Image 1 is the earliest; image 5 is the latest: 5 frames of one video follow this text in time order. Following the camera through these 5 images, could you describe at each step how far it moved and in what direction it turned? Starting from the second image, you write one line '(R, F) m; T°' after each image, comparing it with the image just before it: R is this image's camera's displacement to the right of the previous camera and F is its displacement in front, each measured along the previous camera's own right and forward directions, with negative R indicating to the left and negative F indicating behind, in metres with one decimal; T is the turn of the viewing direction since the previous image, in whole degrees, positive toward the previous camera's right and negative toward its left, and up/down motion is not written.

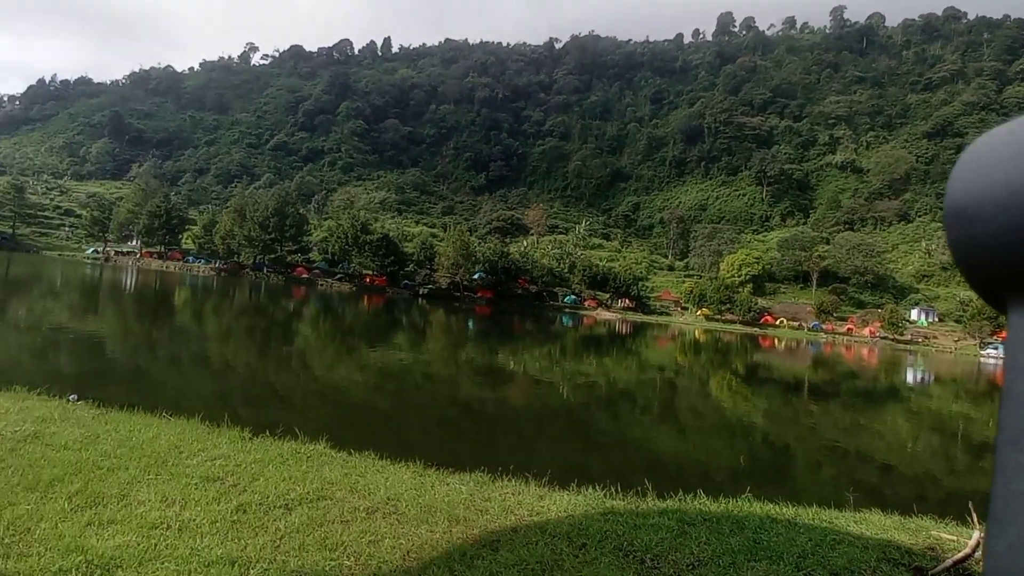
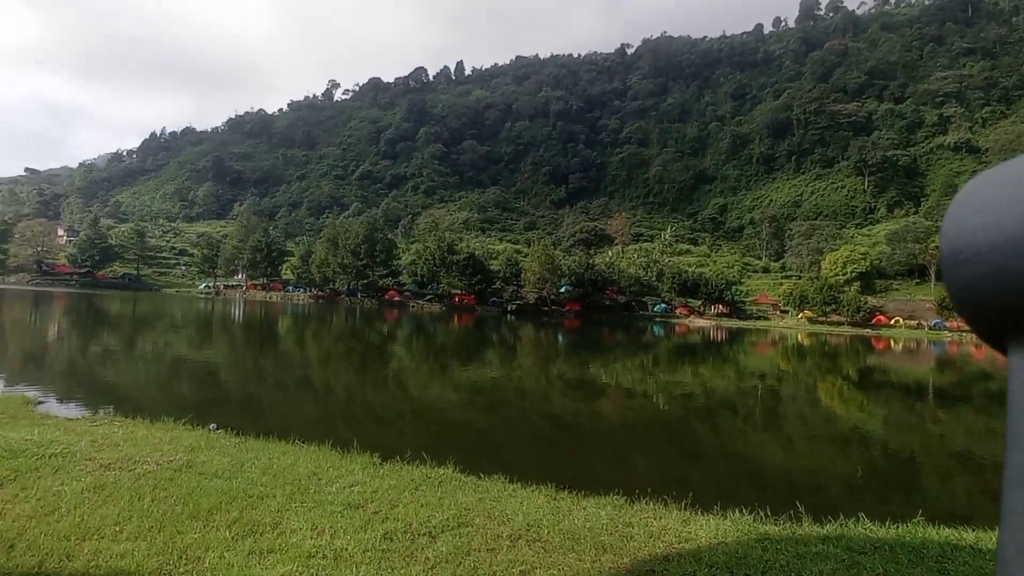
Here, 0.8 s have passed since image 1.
(-0.4, +0.1) m; -7°
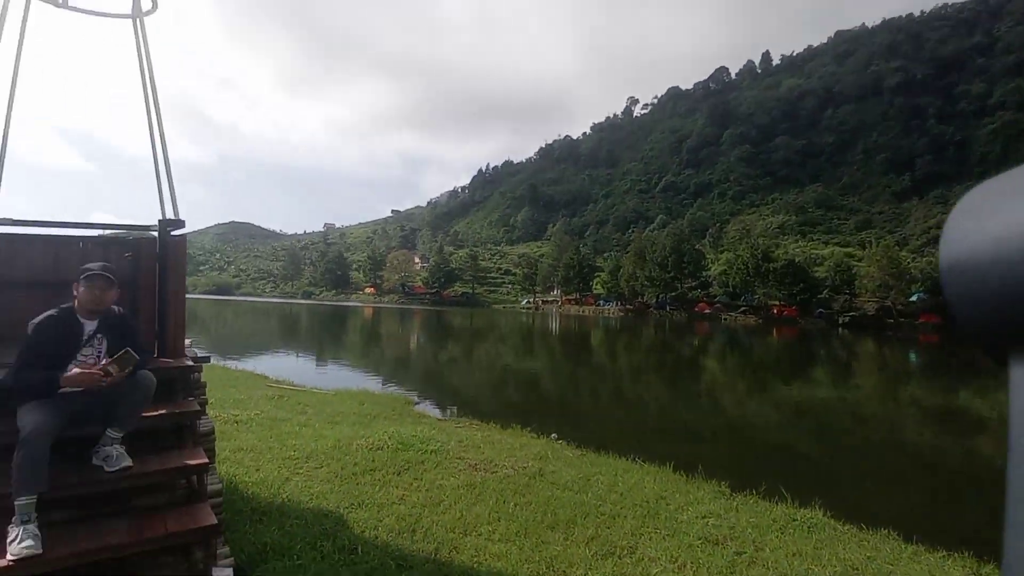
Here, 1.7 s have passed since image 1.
(-0.5, +0.3) m; -28°
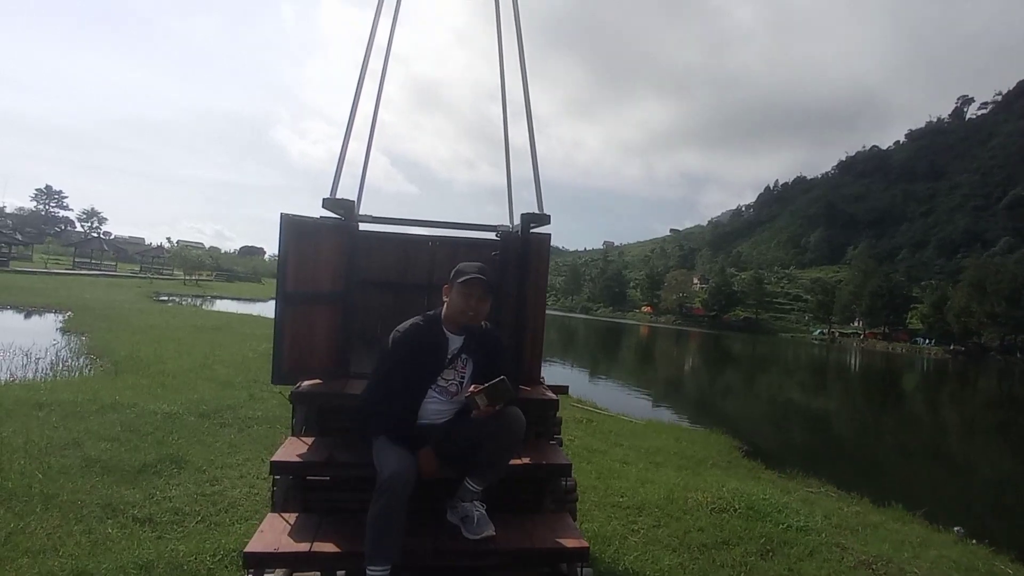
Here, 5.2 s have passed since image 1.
(-1.1, +1.2) m; -25°
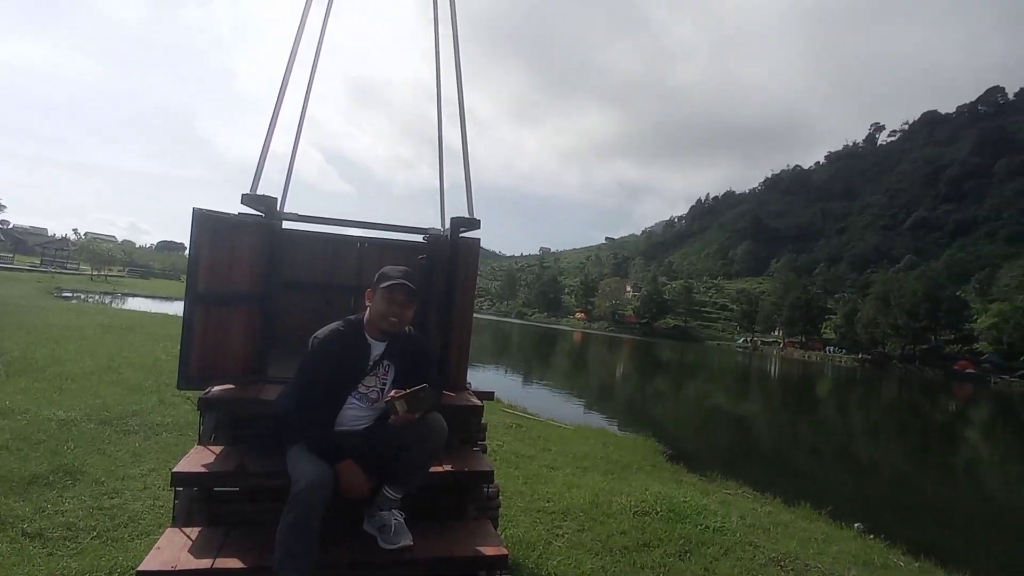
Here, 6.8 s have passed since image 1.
(+0.1, 0.0) m; +6°
